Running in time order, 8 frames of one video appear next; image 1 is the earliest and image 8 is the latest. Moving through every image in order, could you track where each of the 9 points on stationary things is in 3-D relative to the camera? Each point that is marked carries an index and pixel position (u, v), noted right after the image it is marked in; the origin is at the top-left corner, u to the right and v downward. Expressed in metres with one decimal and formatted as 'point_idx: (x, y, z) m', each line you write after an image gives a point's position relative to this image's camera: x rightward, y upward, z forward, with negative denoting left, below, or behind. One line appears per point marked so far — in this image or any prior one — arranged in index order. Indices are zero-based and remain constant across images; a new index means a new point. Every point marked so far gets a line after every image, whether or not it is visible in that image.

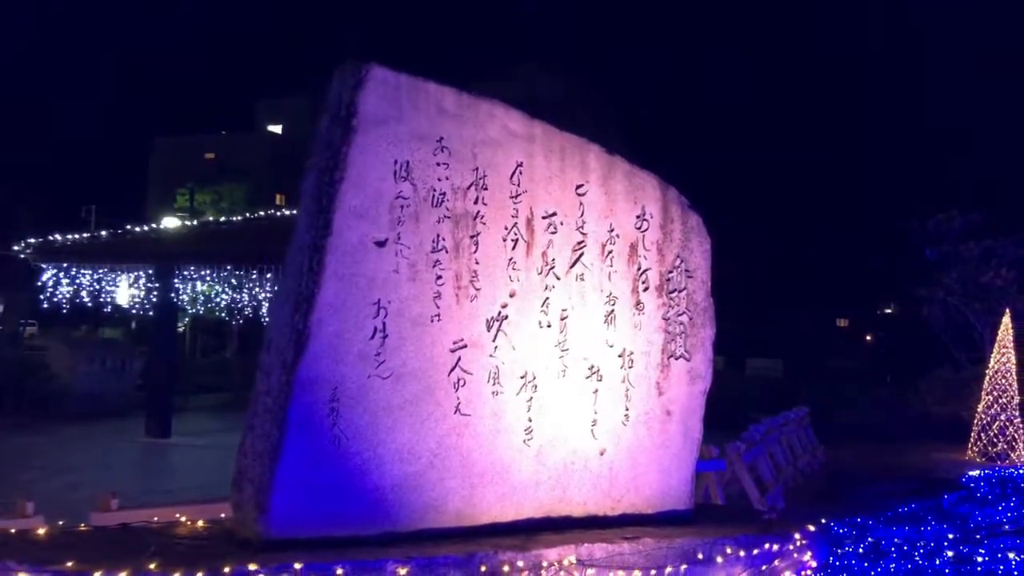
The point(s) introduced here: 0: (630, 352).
0: (+0.9, -0.5, +6.9) m
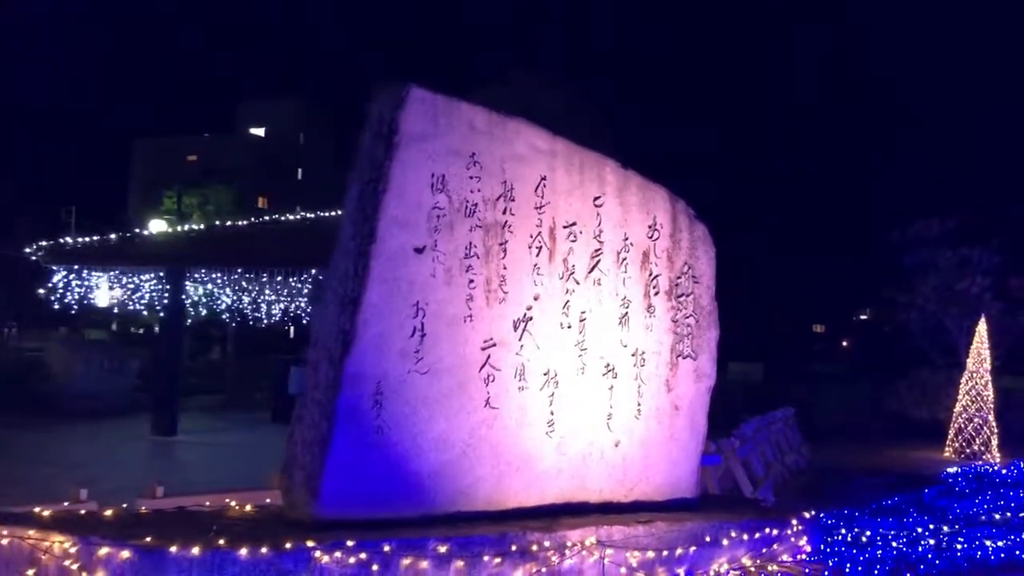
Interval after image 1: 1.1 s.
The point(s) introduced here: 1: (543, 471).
0: (+1.1, -0.5, +7.5) m
1: (+0.2, -1.4, +6.9) m
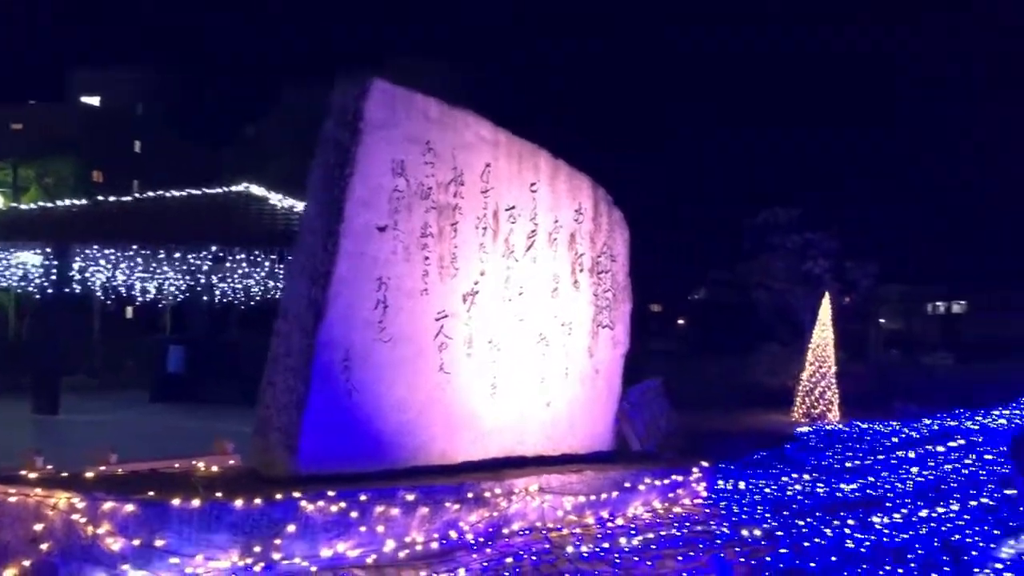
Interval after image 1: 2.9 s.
0: (+0.5, -0.3, +8.3) m
1: (-0.2, -1.2, +7.7) m
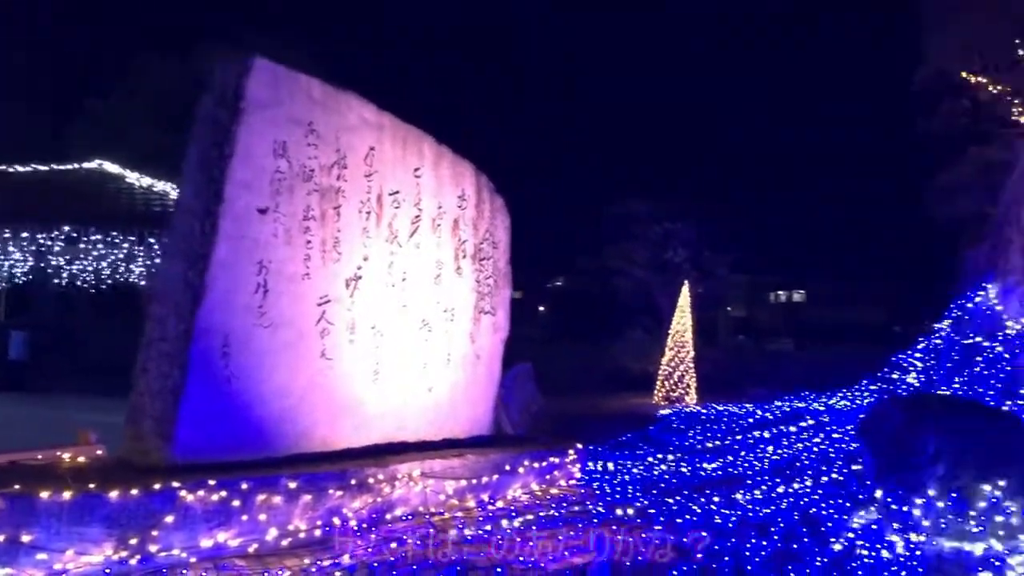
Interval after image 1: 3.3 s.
0: (-0.5, -0.2, +8.4) m
1: (-1.2, -1.0, +7.7) m
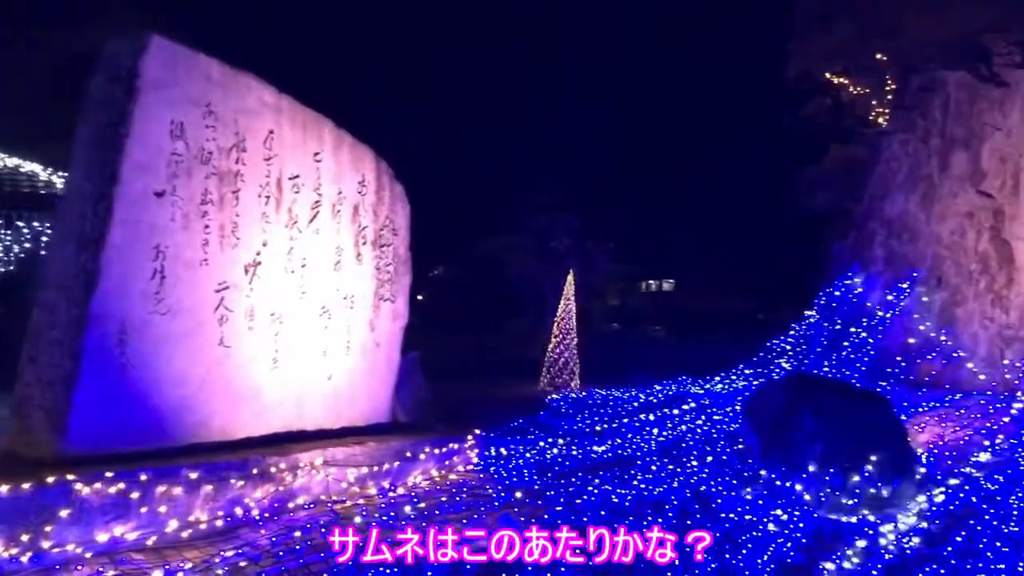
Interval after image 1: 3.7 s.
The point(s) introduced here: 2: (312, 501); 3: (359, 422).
0: (-1.4, -0.1, +8.3) m
1: (-2.0, -0.9, +7.5) m
2: (-1.6, -1.7, +7.4) m
3: (-1.4, -1.2, +8.5) m
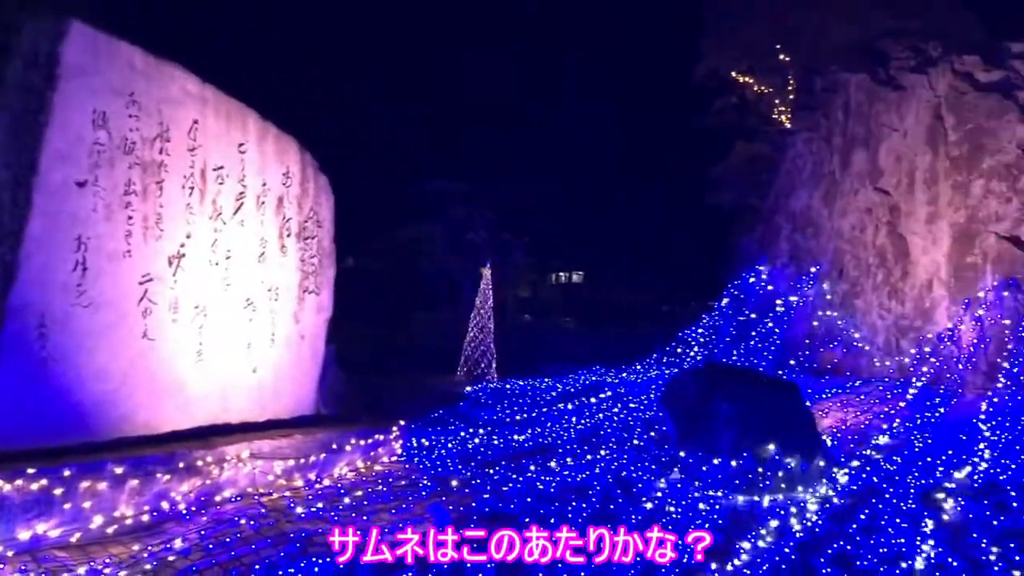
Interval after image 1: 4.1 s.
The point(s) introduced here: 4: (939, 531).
0: (-2.1, 0.0, +8.3) m
1: (-2.6, -0.9, +7.5) m
2: (-2.2, -1.6, +7.3) m
3: (-2.1, -1.2, +8.5) m
4: (+3.2, -1.8, +6.9) m
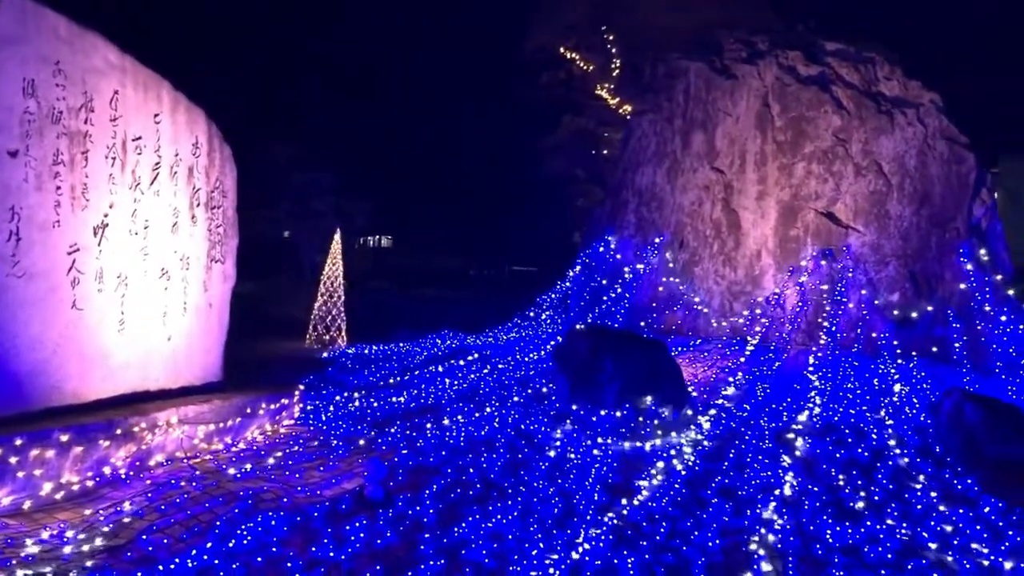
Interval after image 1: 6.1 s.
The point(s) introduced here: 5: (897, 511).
0: (-2.9, +0.3, +8.4) m
1: (-3.2, -0.6, +7.5) m
2: (-2.8, -1.4, +7.5) m
3: (-3.0, -0.9, +8.7) m
4: (+2.5, -1.6, +8.3) m
5: (+3.0, -1.7, +7.2) m
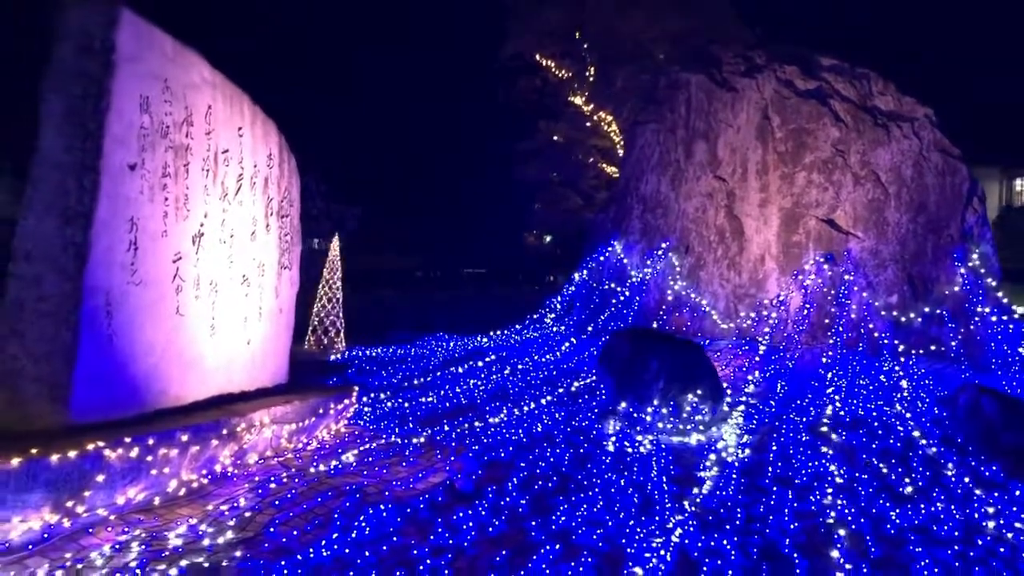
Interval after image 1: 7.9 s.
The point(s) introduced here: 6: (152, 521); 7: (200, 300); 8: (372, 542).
0: (-2.4, +0.2, +8.8) m
1: (-2.6, -0.7, +7.9) m
2: (-2.2, -1.4, +7.9) m
3: (-2.4, -0.9, +9.0) m
4: (+3.1, -1.6, +8.9) m
5: (+3.6, -1.7, +7.9) m
6: (-2.4, -1.6, +6.3) m
7: (-2.6, -0.1, +7.7) m
8: (-1.0, -1.7, +6.4) m
